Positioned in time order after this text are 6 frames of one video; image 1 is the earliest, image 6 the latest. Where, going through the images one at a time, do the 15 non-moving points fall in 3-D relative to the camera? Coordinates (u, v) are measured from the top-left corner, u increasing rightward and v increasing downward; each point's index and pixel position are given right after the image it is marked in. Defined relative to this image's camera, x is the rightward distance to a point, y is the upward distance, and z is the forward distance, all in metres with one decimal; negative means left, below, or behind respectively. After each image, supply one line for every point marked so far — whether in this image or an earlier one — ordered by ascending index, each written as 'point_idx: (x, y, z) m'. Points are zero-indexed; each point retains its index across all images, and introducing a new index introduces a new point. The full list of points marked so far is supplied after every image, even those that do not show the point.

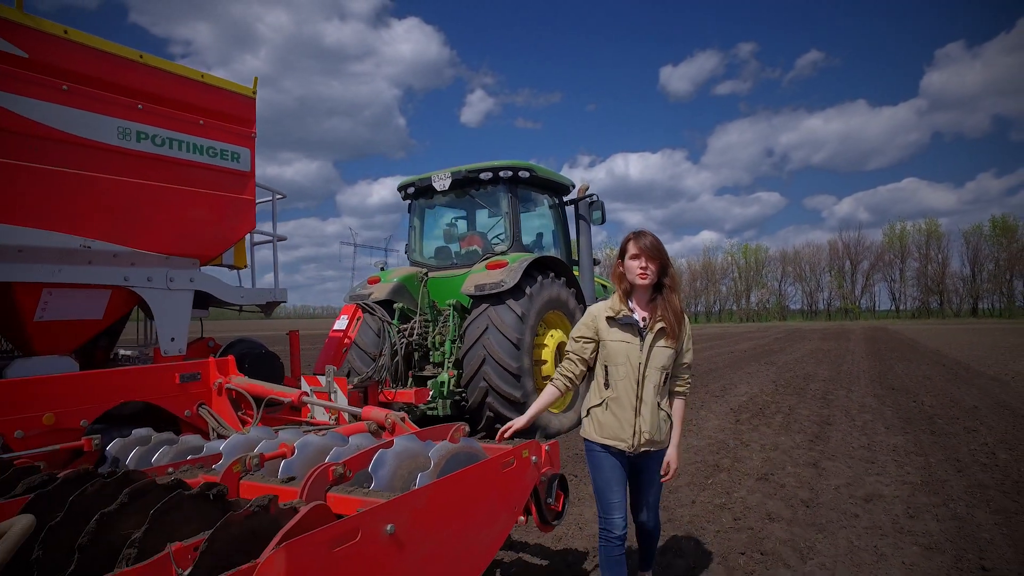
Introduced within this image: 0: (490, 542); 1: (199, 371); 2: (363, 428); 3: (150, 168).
0: (-0.1, -1.0, +2.1) m
1: (-2.1, -0.6, +3.7) m
2: (-0.8, -0.8, +3.0) m
3: (-2.3, +0.8, +3.5) m
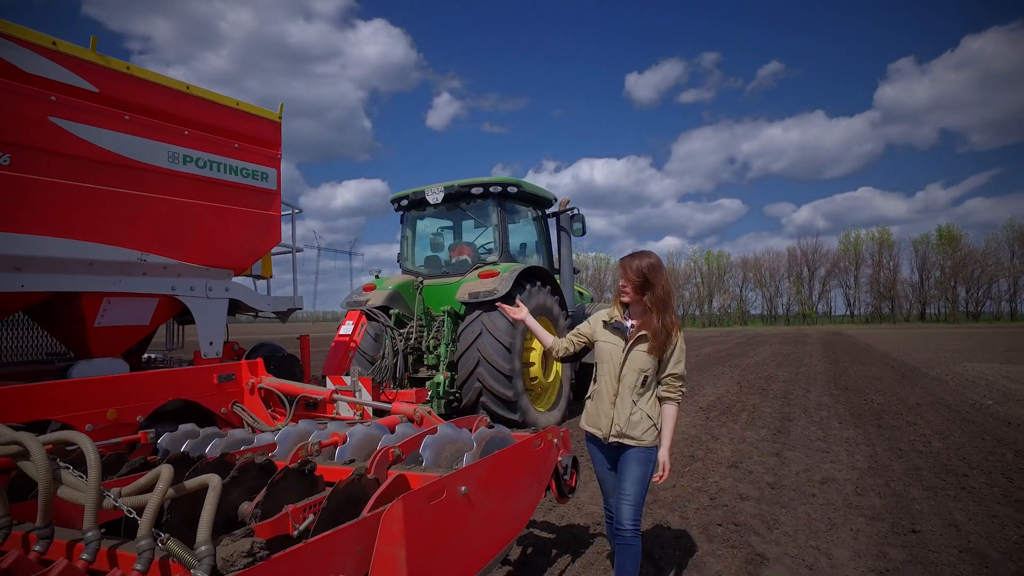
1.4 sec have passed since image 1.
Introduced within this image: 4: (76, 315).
0: (+0.1, -1.0, +2.6) m
1: (-2.1, -0.6, +4.1) m
2: (-0.7, -0.8, +3.4) m
3: (-2.3, +0.7, +3.9) m
4: (-2.7, -0.2, +3.4) m
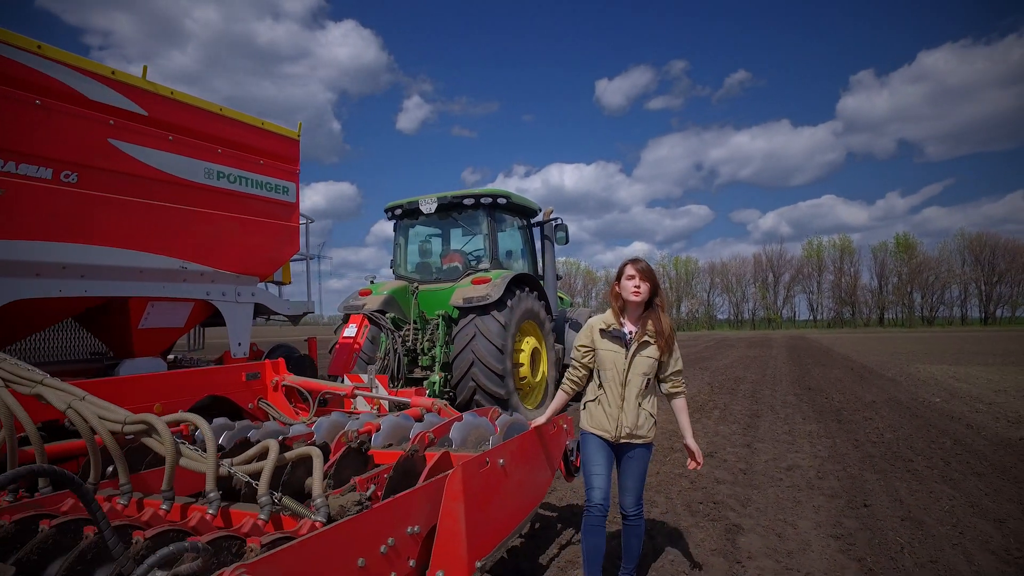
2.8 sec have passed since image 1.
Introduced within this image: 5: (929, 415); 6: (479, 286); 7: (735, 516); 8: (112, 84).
0: (+0.2, -1.1, +3.0) m
1: (-2.1, -0.7, +4.4) m
2: (-0.7, -0.9, +3.8) m
3: (-2.2, +0.7, +4.2) m
4: (-2.7, -0.2, +3.7) m
5: (+6.3, -1.9, +8.2) m
6: (-0.4, 0.0, +7.3) m
7: (+1.6, -1.7, +4.0) m
8: (-2.6, +1.3, +3.5) m
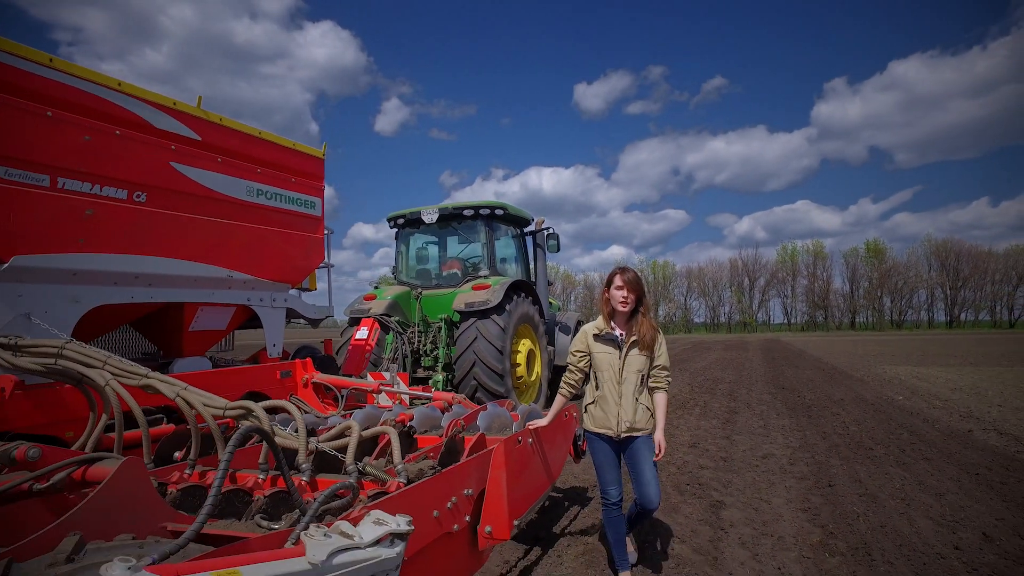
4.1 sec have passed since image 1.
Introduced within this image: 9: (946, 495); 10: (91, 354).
0: (+0.3, -1.1, +3.5) m
1: (-2.0, -0.7, +4.9) m
2: (-0.6, -0.9, +4.3) m
3: (-2.1, +0.6, +4.7) m
4: (-2.6, -0.3, +4.2) m
5: (+6.2, -2.0, +8.9) m
6: (-0.5, -0.1, +7.9) m
7: (+1.7, -1.7, +4.6) m
8: (-2.5, +1.3, +4.0) m
9: (+3.5, -1.6, +4.3) m
10: (-2.3, -0.3, +2.9) m
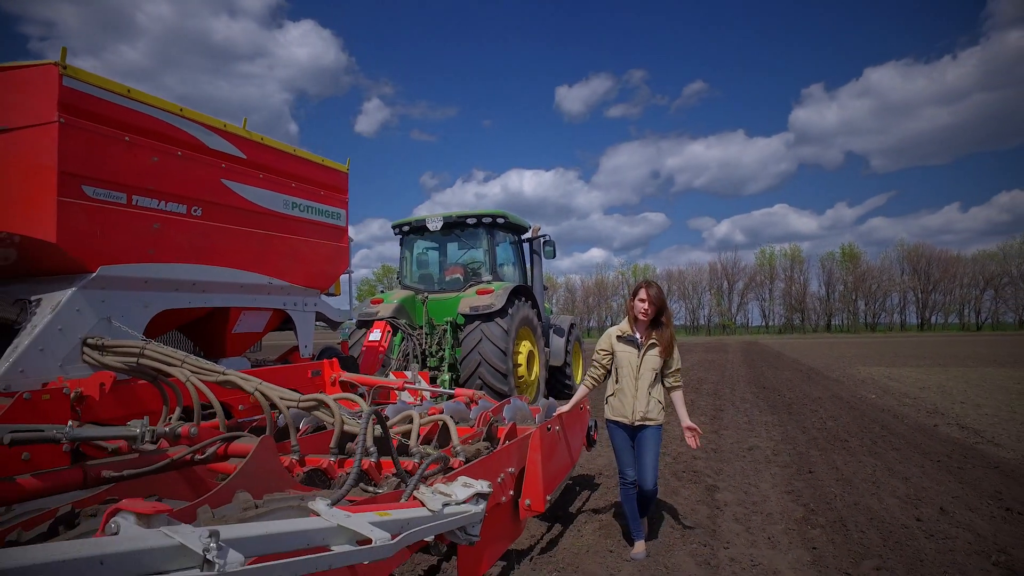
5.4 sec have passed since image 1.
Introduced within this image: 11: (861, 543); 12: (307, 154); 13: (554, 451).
0: (+0.5, -1.2, +4.0) m
1: (-1.9, -0.8, +5.3) m
2: (-0.4, -1.0, +4.8) m
3: (-2.0, +0.6, +5.1) m
4: (-2.4, -0.3, +4.5) m
5: (+6.2, -2.1, +9.6) m
6: (-0.4, -0.1, +8.3) m
7: (+1.9, -1.8, +5.1) m
8: (-2.3, +1.2, +4.3) m
9: (+3.6, -1.7, +4.9) m
10: (-2.1, -0.4, +3.3) m
11: (+2.3, -1.7, +3.5) m
12: (-1.9, +1.3, +5.2) m
13: (+0.3, -1.0, +3.4) m
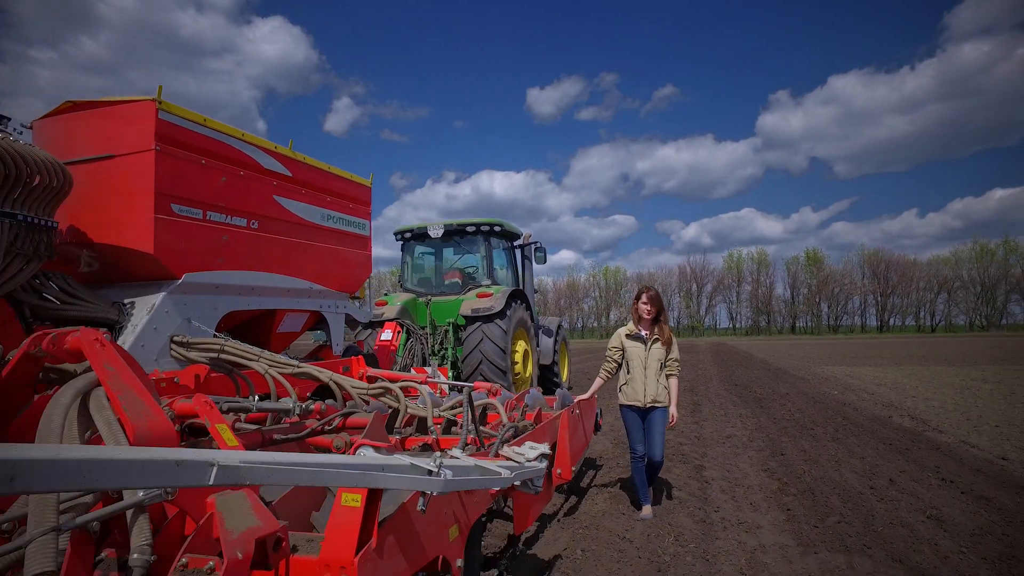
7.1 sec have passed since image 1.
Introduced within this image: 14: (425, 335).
0: (+0.6, -1.2, +4.6) m
1: (-1.7, -0.8, +5.8) m
2: (-0.3, -1.0, +5.4) m
3: (-1.8, +0.5, +5.6) m
4: (-2.3, -0.3, +5.0) m
5: (+6.1, -2.2, +10.5) m
6: (-0.5, -0.2, +8.9) m
7: (+2.0, -1.8, +5.8) m
8: (-2.1, +1.2, +4.9) m
9: (+3.7, -1.8, +5.7) m
10: (-1.9, -0.4, +3.8) m
11: (+2.5, -1.7, +4.3) m
12: (-1.8, +1.2, +5.7) m
13: (+0.5, -1.1, +4.1) m
14: (-1.4, -0.8, +8.8) m
